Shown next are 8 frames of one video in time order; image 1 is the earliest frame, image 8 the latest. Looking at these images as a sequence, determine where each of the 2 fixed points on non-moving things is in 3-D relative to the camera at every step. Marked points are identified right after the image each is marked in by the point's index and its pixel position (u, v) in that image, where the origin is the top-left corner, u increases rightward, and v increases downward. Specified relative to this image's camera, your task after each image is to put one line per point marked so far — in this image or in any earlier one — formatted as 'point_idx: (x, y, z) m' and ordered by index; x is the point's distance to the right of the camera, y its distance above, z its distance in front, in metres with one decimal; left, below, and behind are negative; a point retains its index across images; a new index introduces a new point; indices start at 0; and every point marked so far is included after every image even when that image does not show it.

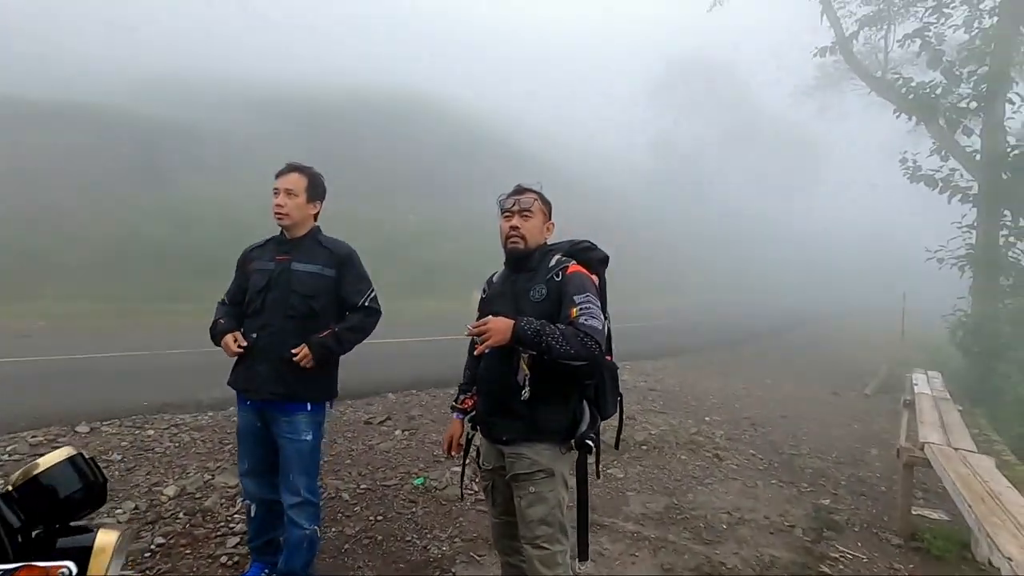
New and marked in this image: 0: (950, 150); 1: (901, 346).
0: (+7.0, +2.2, +10.3) m
1: (+7.7, -1.1, +12.7) m
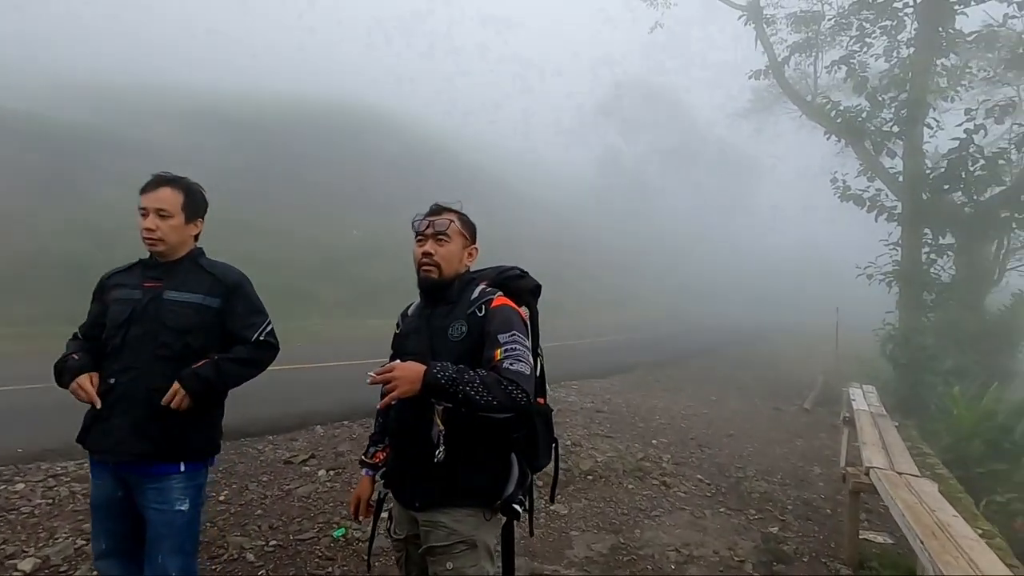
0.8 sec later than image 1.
0: (+6.1, +1.9, +10.7) m
1: (+6.6, -1.5, +13.1) m
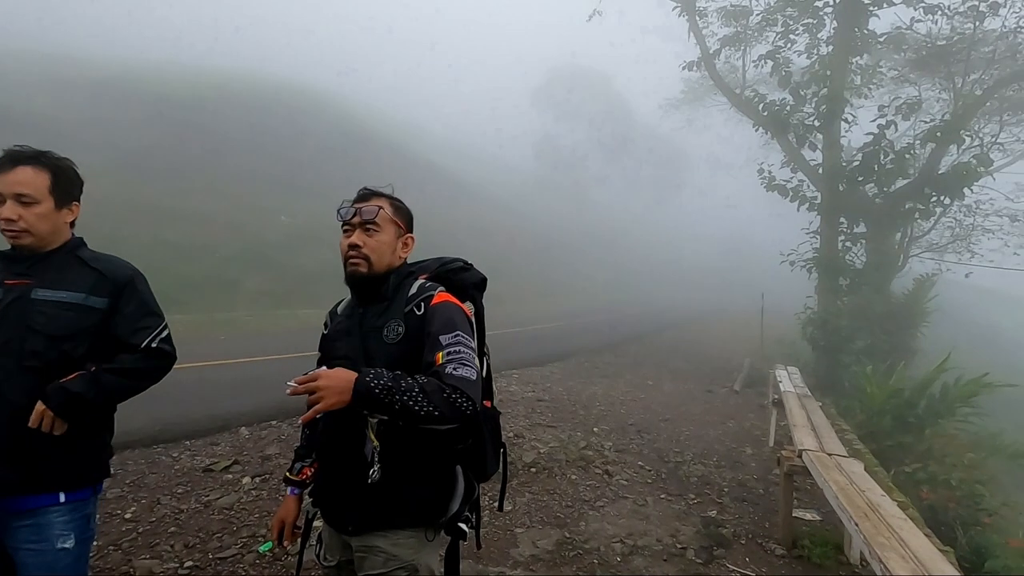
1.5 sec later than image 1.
0: (+5.0, +2.1, +11.0) m
1: (+5.3, -1.1, +13.6) m
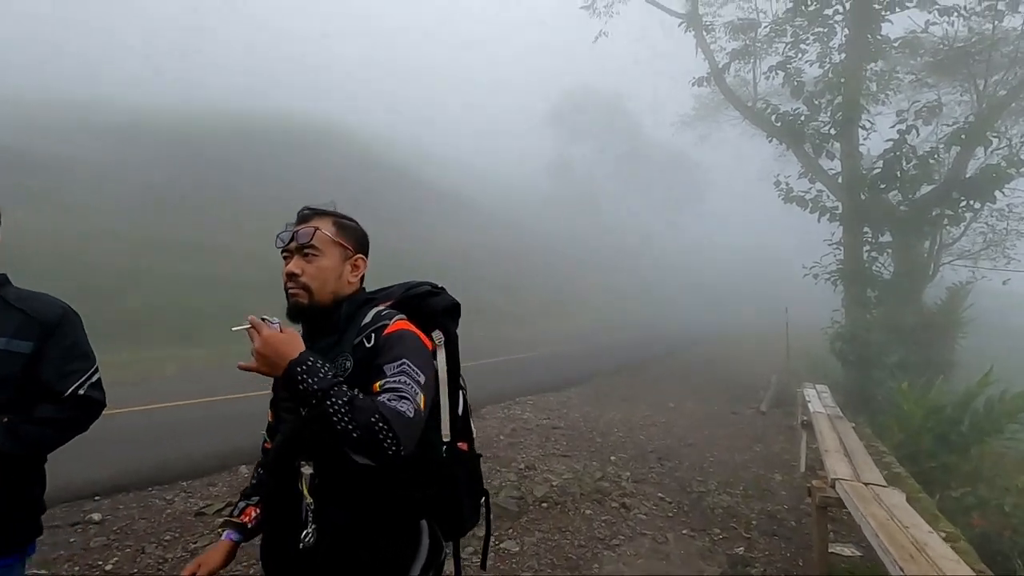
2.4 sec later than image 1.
0: (+5.1, +1.9, +10.7) m
1: (+5.7, -1.5, +13.2) m
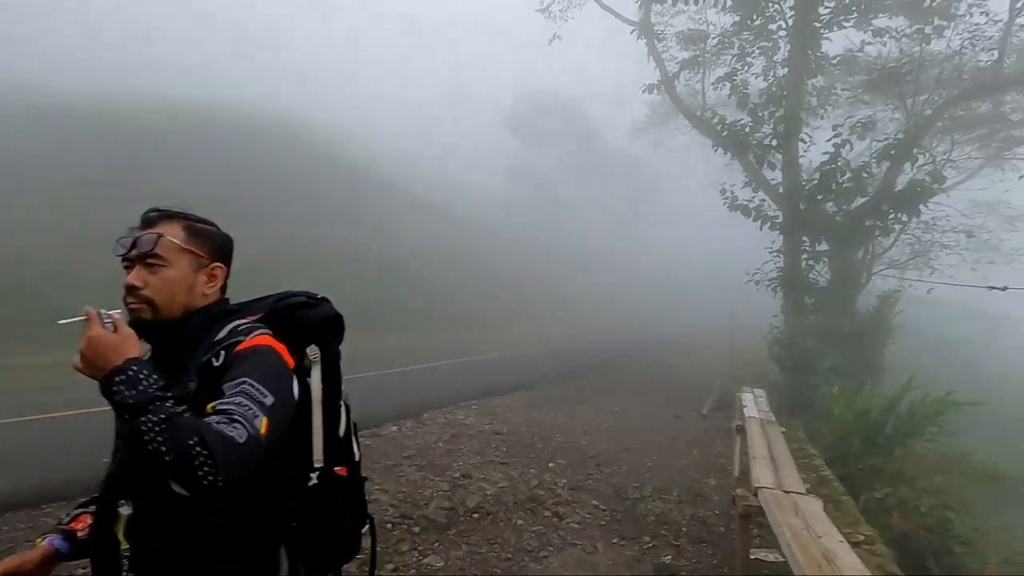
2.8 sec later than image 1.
0: (+4.3, +1.8, +11.0) m
1: (+4.6, -1.6, +13.5) m
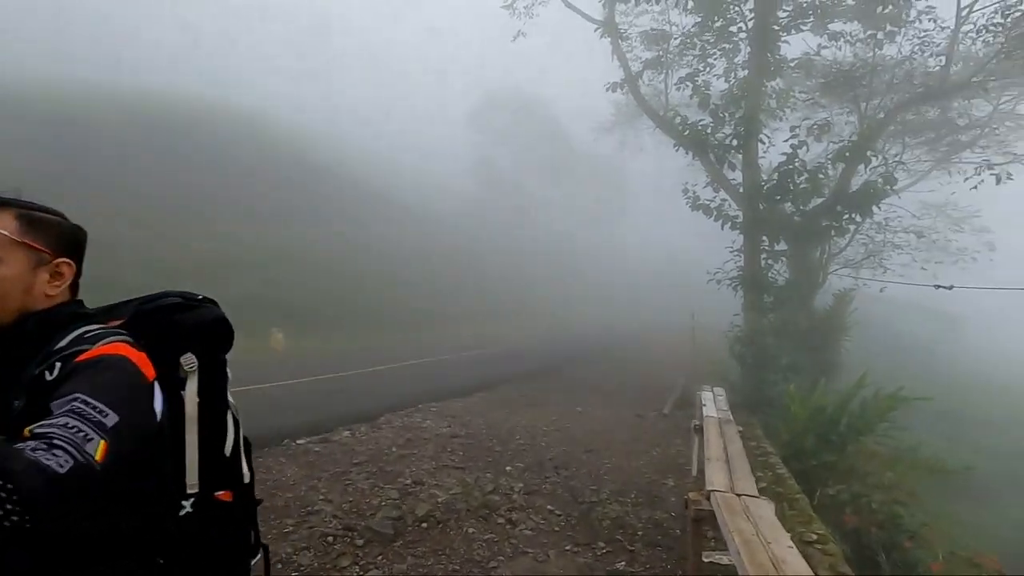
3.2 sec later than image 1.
0: (+3.6, +1.8, +11.1) m
1: (+3.9, -1.5, +13.6) m
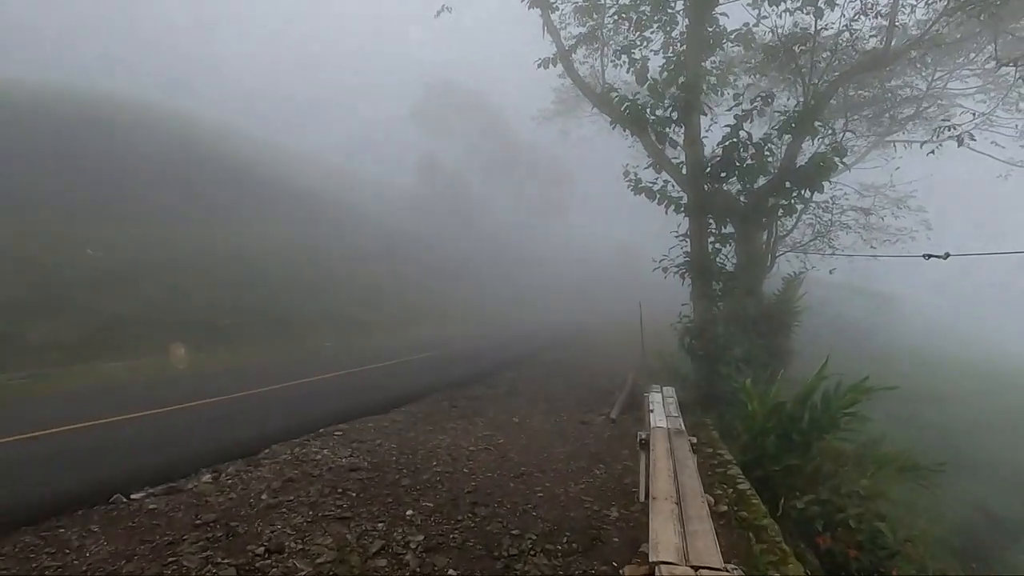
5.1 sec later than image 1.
0: (+2.4, +2.0, +10.3) m
1: (+2.6, -1.3, +12.7) m
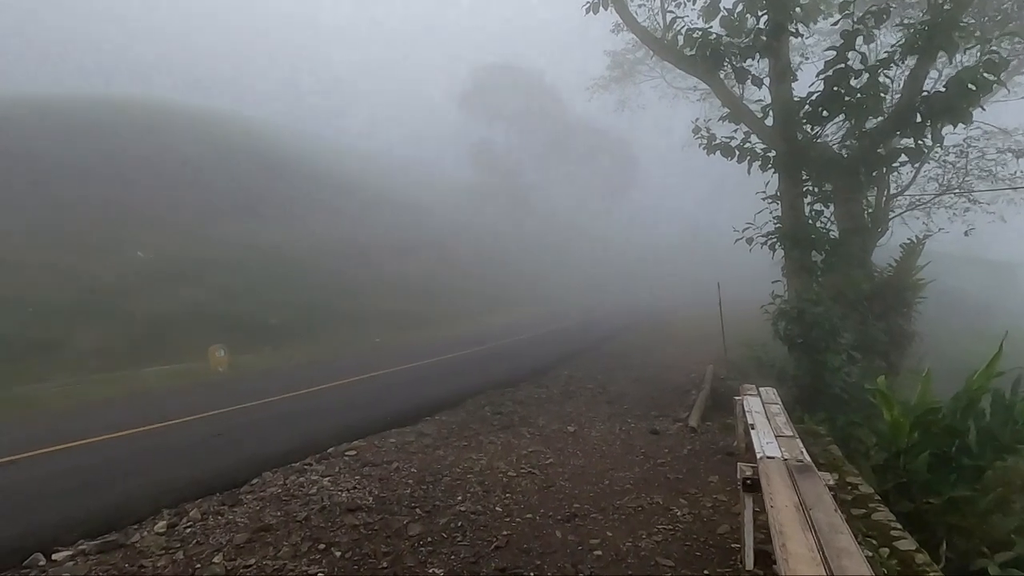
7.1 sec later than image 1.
0: (+3.1, +2.3, +8.5) m
1: (+3.7, -1.0, +11.0) m
